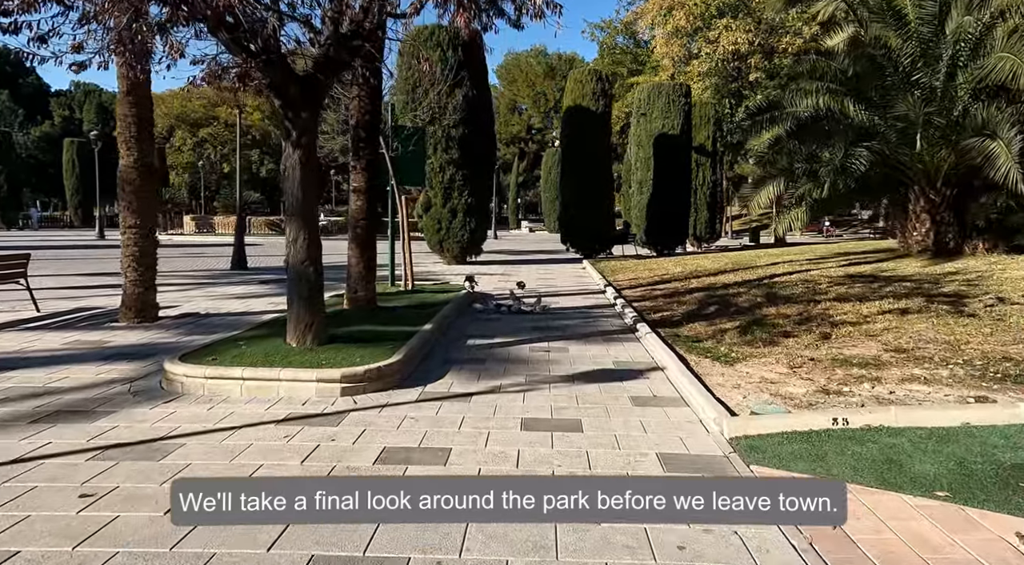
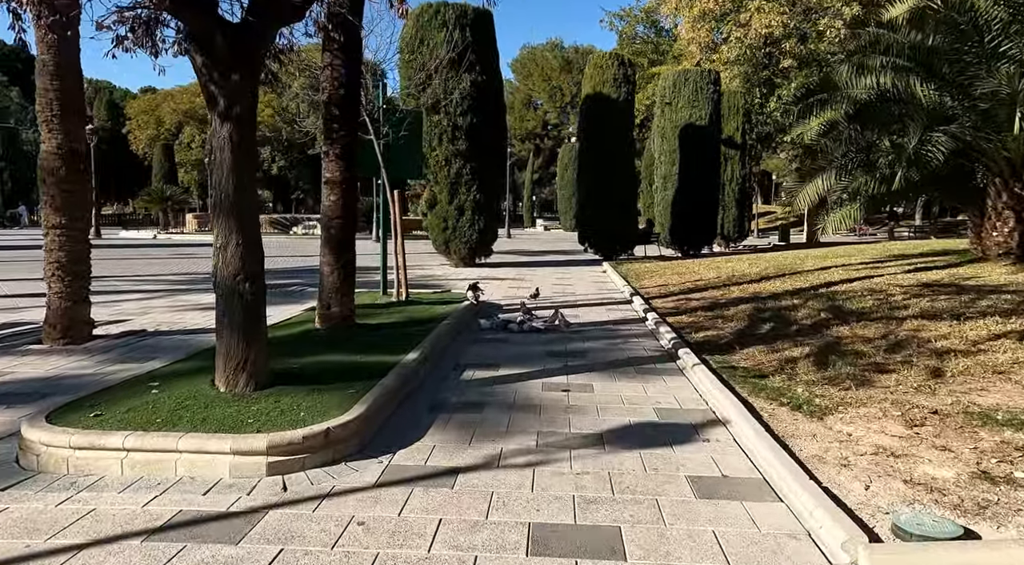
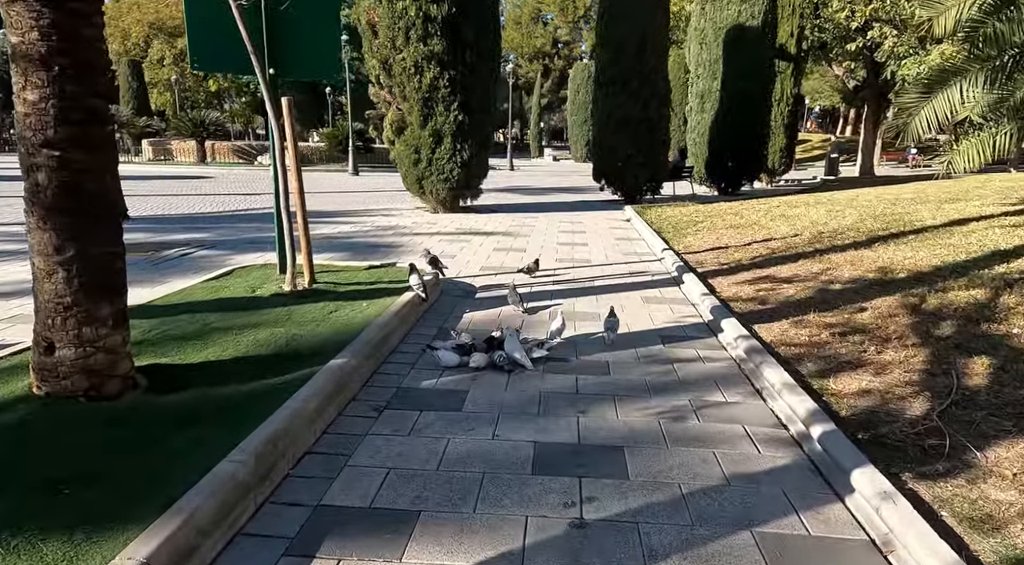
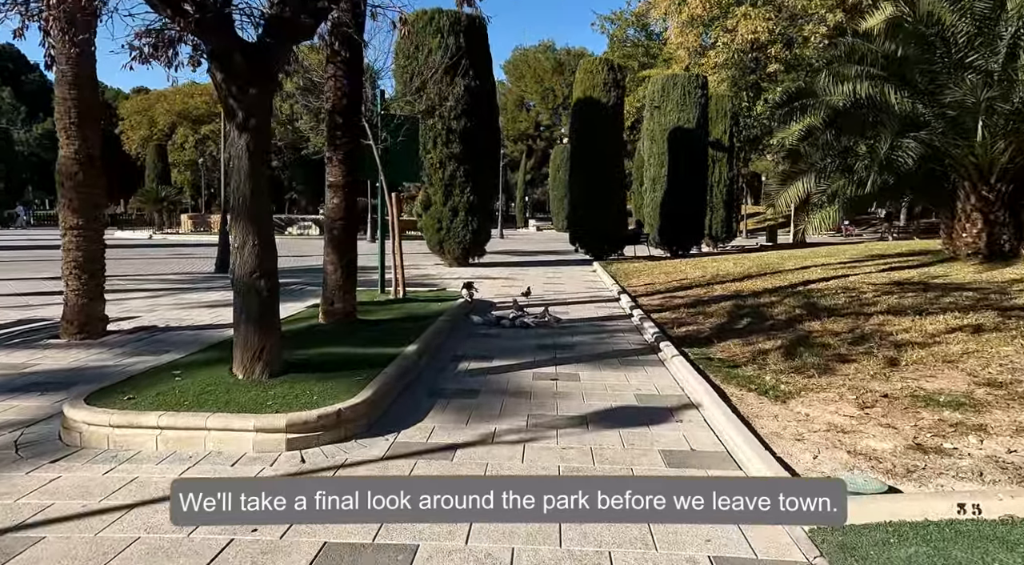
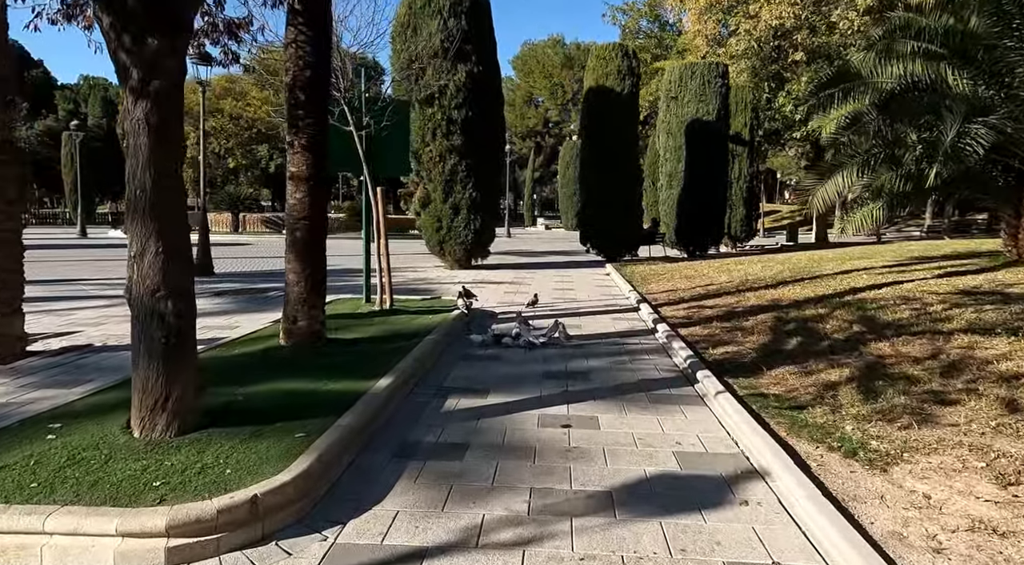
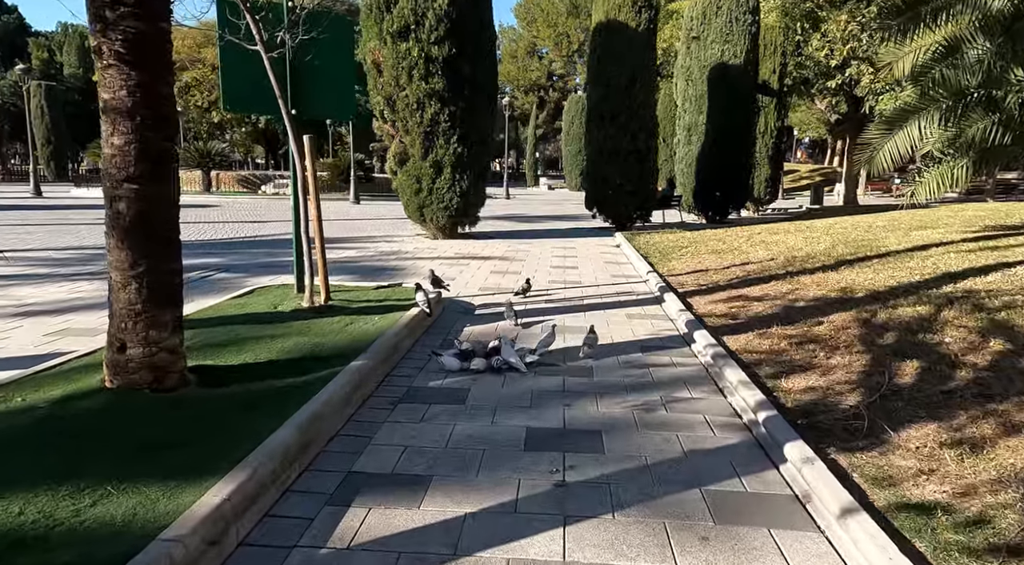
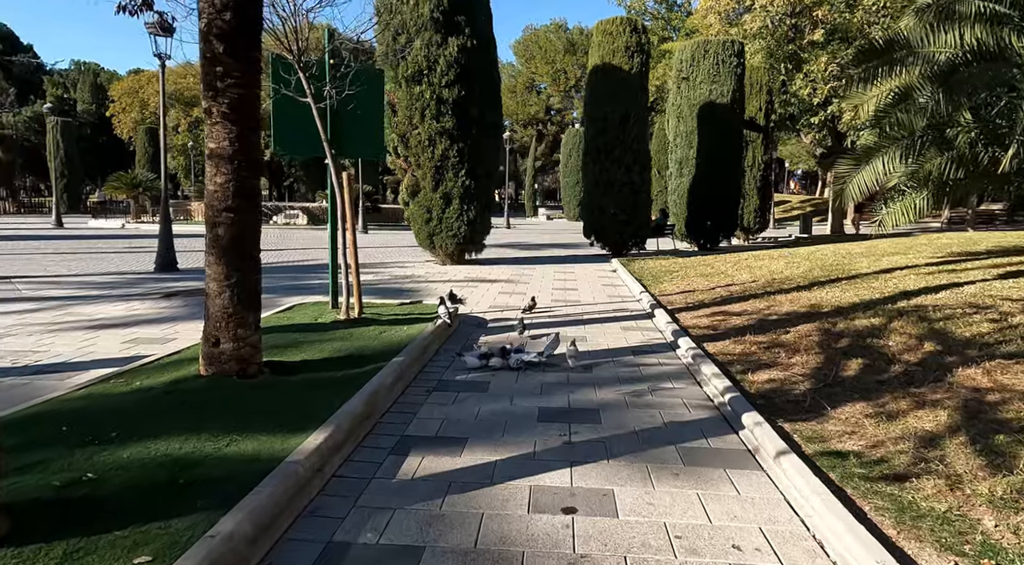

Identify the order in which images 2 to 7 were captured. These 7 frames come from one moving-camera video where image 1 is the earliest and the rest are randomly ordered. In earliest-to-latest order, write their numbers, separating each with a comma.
4, 2, 5, 7, 6, 3
